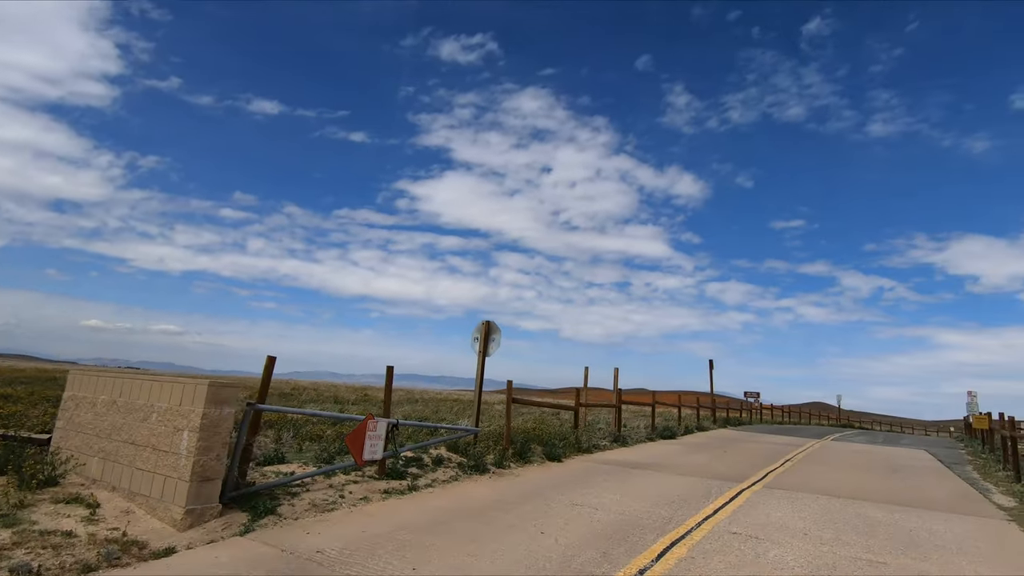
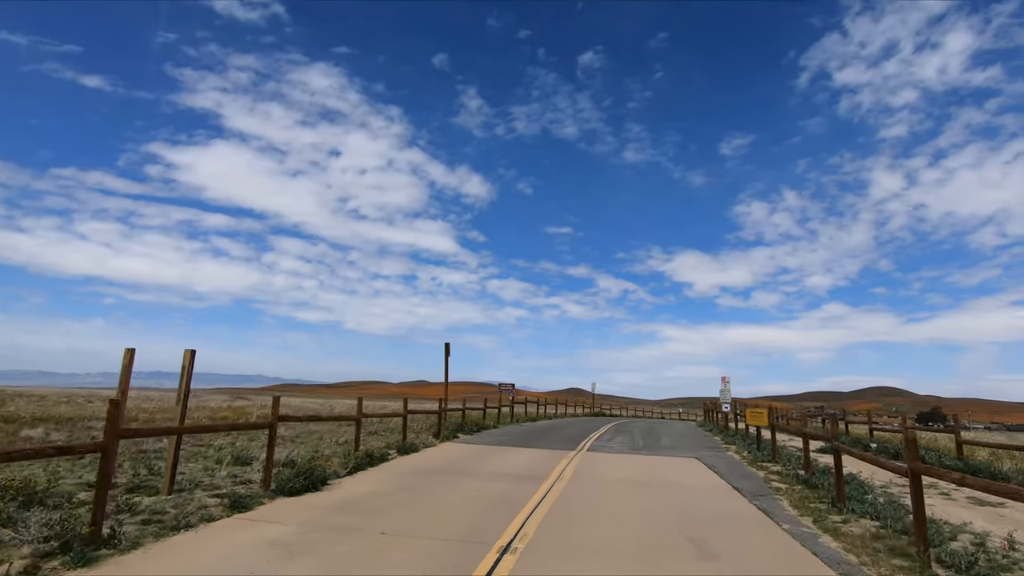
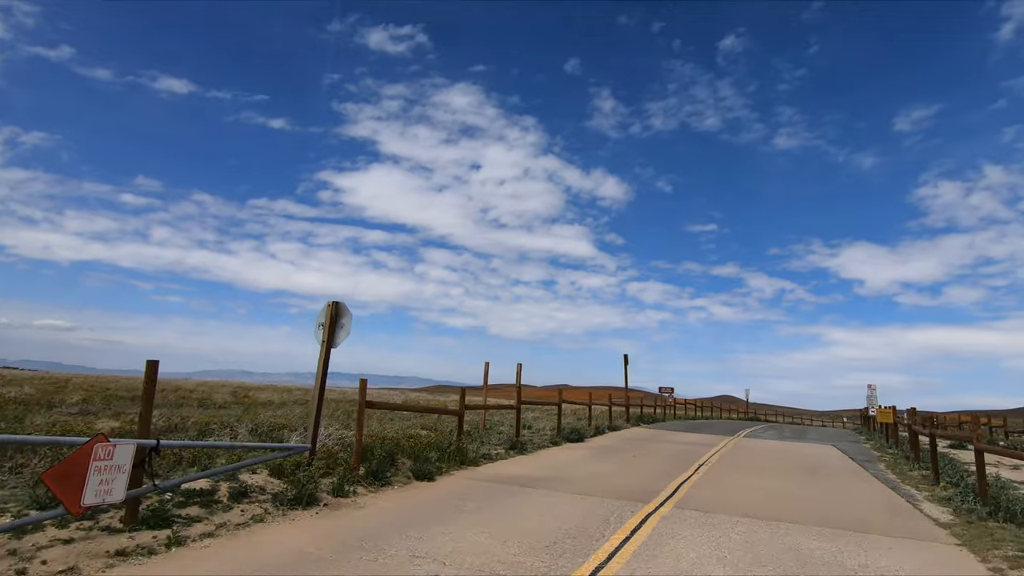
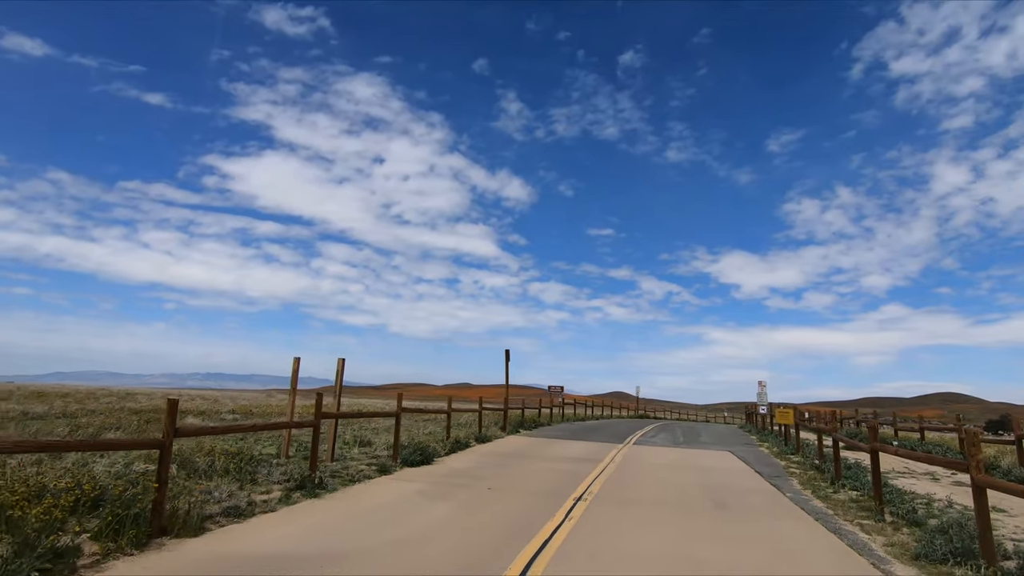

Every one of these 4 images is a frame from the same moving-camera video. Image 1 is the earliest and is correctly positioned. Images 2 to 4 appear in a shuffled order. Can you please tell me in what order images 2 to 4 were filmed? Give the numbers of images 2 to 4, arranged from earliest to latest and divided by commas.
3, 4, 2
